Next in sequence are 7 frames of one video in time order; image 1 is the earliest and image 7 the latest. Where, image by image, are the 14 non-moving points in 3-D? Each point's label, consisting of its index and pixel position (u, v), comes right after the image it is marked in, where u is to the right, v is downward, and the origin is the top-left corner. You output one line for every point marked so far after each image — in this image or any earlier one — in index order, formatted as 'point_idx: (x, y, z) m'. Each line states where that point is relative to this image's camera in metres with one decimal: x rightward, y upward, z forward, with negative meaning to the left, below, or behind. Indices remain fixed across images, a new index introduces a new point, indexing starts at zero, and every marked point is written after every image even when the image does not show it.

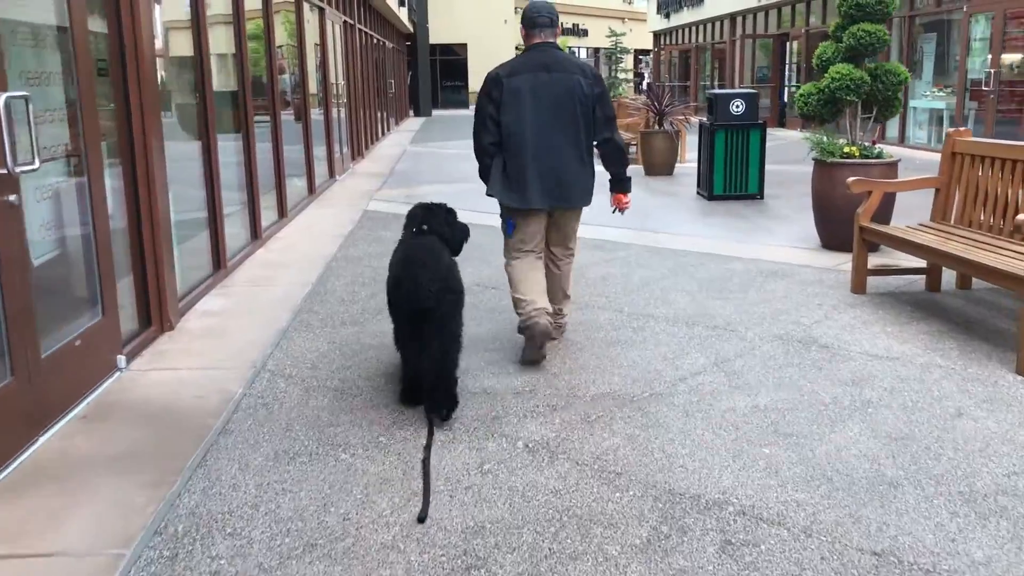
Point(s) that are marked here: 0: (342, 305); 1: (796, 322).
0: (-1.1, -0.1, +5.9) m
1: (+1.6, -0.2, +5.3) m
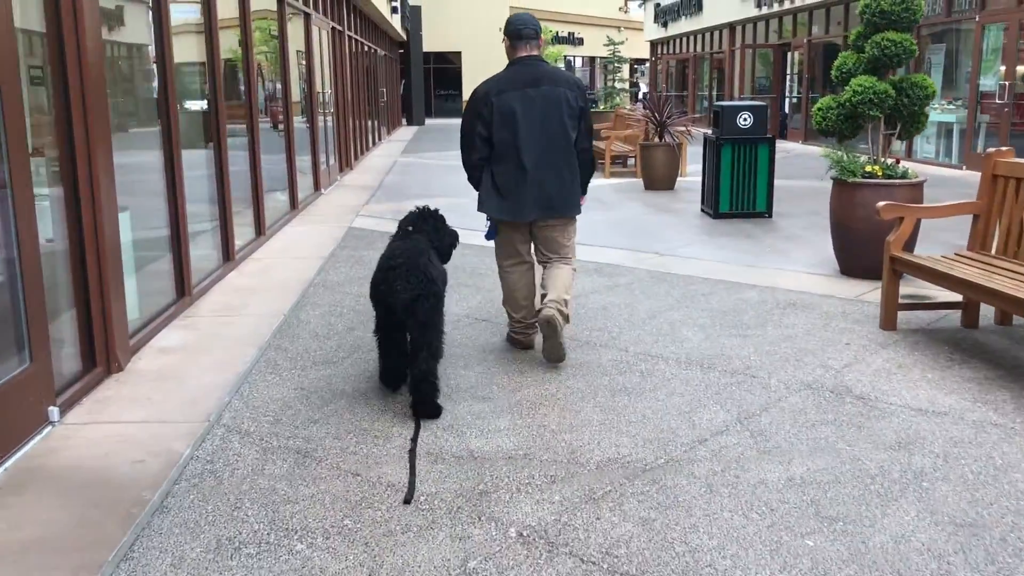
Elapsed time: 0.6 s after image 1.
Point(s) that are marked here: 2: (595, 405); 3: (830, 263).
0: (-1.1, -0.3, +5.3) m
1: (+1.6, -0.4, +4.7) m
2: (+0.4, -0.5, +4.1) m
3: (+2.5, +0.2, +7.4) m
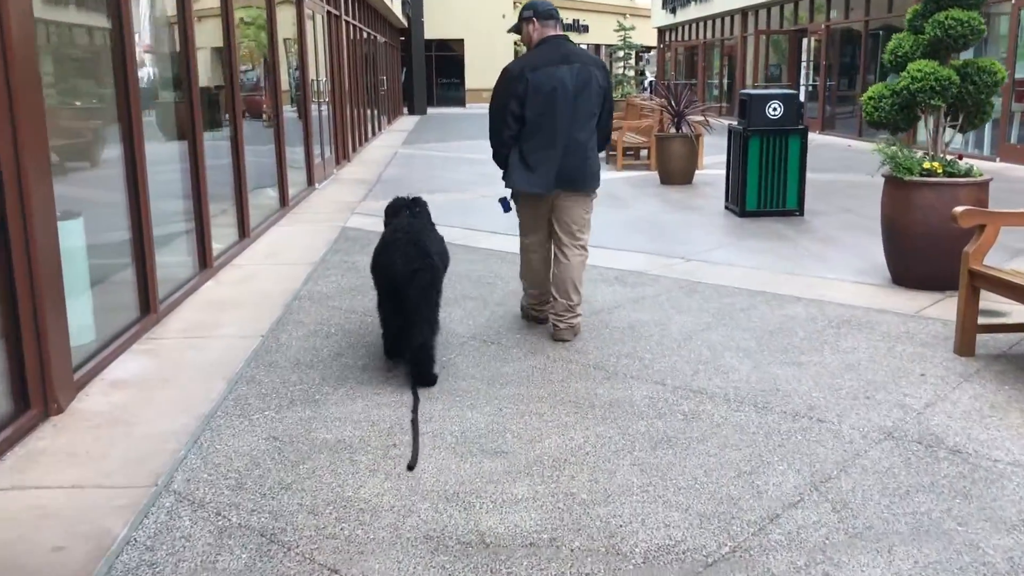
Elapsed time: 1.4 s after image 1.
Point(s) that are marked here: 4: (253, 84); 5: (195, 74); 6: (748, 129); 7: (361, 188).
0: (-1.0, -0.4, +4.5) m
1: (+1.6, -0.5, +3.9) m
2: (+0.4, -0.6, +3.4) m
3: (+2.6, +0.1, +6.6) m
4: (-2.5, +2.0, +9.0) m
5: (-2.2, +1.5, +6.6) m
6: (+2.2, +1.5, +8.9) m
7: (-1.9, +1.3, +12.0) m
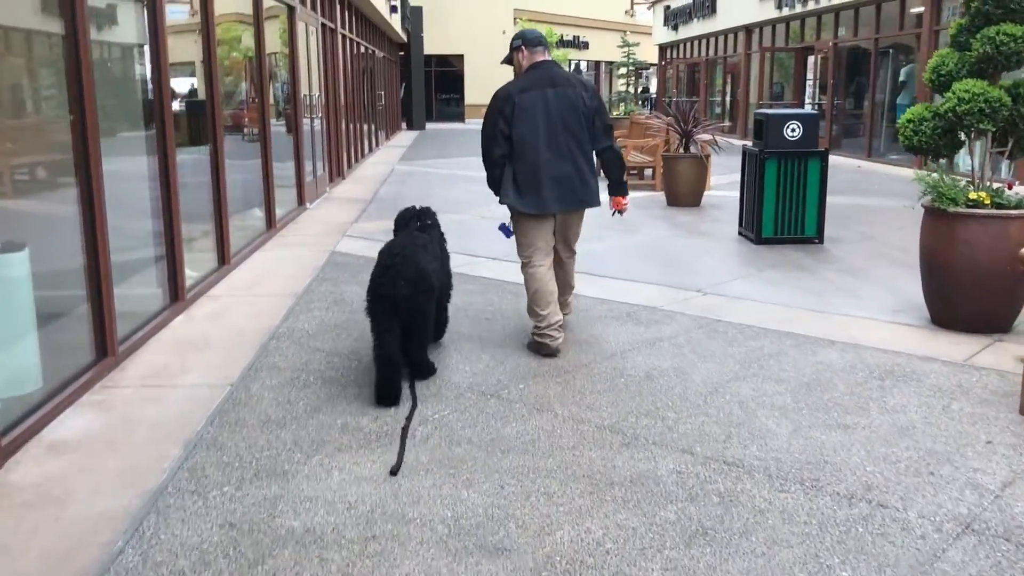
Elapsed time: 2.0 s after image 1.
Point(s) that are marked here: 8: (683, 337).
0: (-1.0, -0.6, +3.9) m
1: (+1.6, -0.7, +3.3) m
2: (+0.4, -0.8, +2.8) m
3: (+2.6, -0.1, +6.0) m
4: (-2.5, +1.7, +8.4) m
5: (-2.2, +1.3, +6.0) m
6: (+2.3, +1.2, +8.4) m
7: (-1.9, +1.0, +11.4) m
8: (+1.0, -0.3, +5.4) m
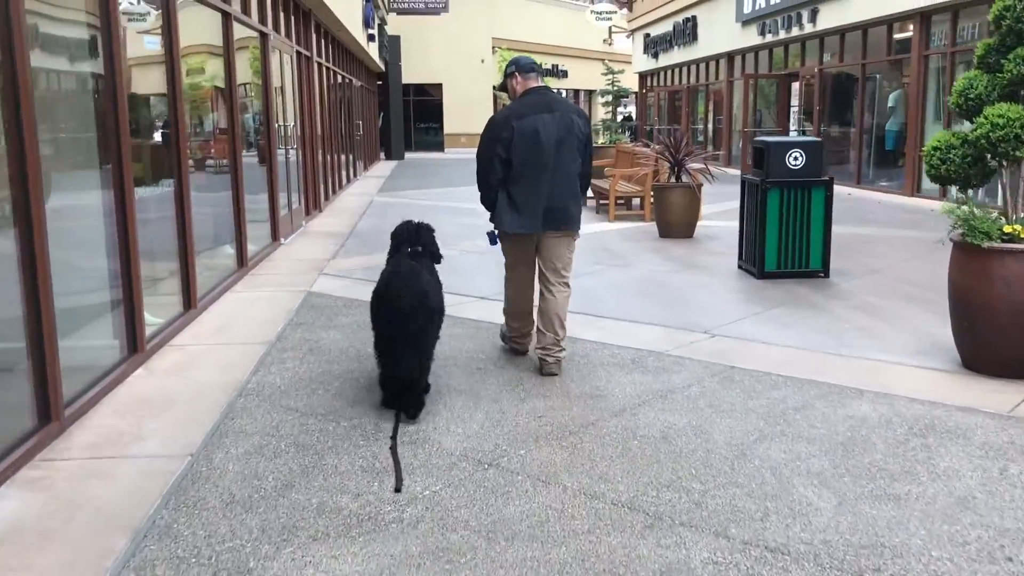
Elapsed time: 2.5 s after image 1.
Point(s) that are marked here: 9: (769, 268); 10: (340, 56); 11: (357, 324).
0: (-1.0, -0.8, +3.3) m
1: (+1.7, -0.9, +2.8) m
2: (+0.5, -1.0, +2.2) m
3: (+2.5, -0.4, +5.6) m
4: (-2.6, +1.3, +7.9) m
5: (-2.3, +1.0, +5.5) m
6: (+2.2, +0.9, +7.9) m
7: (-2.1, +0.5, +10.9) m
8: (+1.0, -0.5, +4.9) m
9: (+2.2, +0.2, +8.0) m
10: (-3.6, +4.8, +19.7) m
11: (-1.1, -0.2, +6.4) m
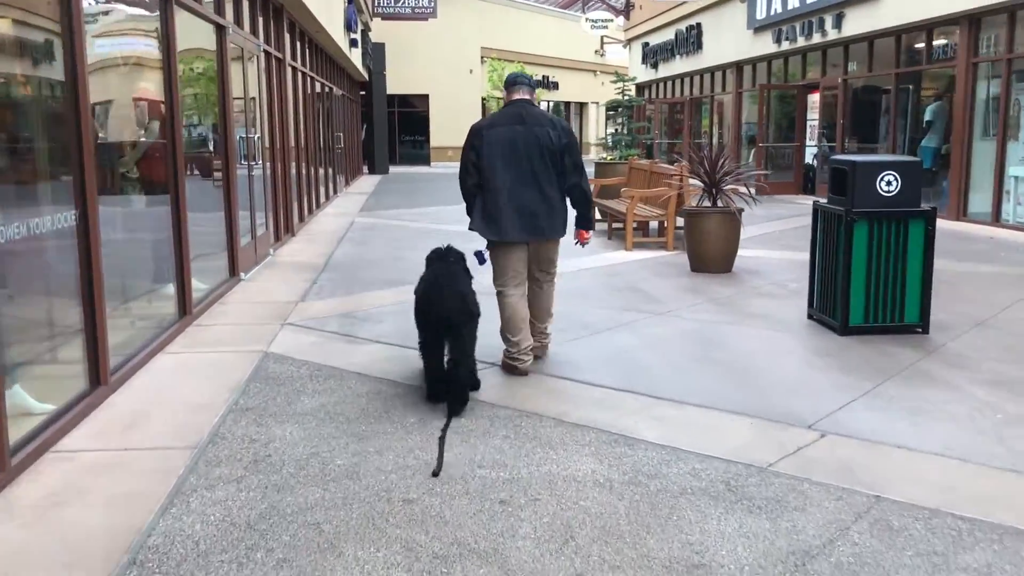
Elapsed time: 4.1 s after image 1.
0: (-0.8, -1.1, +1.6) m
1: (+1.9, -1.2, +1.1) m
2: (+0.7, -1.3, +0.5) m
3: (+2.7, -0.7, +3.9) m
4: (-2.5, +1.0, +6.1) m
5: (-2.1, +0.7, +3.8) m
6: (+2.3, +0.5, +6.2) m
7: (-2.0, +0.1, +9.1) m
8: (+1.1, -0.9, +3.2) m
9: (+2.3, -0.2, +6.3) m
10: (-3.7, +4.3, +18.0) m
11: (-0.9, -0.6, +4.7) m
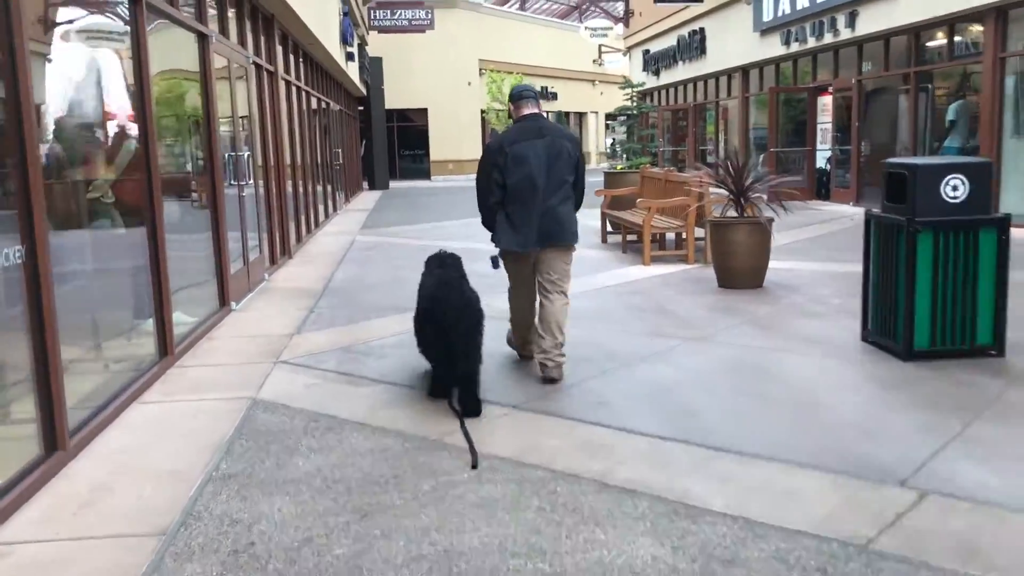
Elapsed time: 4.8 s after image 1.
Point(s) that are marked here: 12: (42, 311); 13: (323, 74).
0: (-0.7, -1.3, +0.8) m
1: (+2.0, -1.3, +0.4) m
2: (+0.8, -1.4, -0.3) m
3: (+2.8, -0.8, +3.1) m
4: (-2.4, +0.7, +5.4) m
5: (-2.0, +0.5, +3.0) m
6: (+2.4, +0.4, +5.5) m
7: (-1.9, -0.2, +8.4) m
8: (+1.3, -1.0, +2.4) m
9: (+2.4, -0.4, +5.6) m
10: (-3.7, +3.9, +17.3) m
11: (-0.8, -0.8, +3.9) m
12: (-2.1, -0.1, +4.3) m
13: (-3.9, +4.4, +19.3) m
